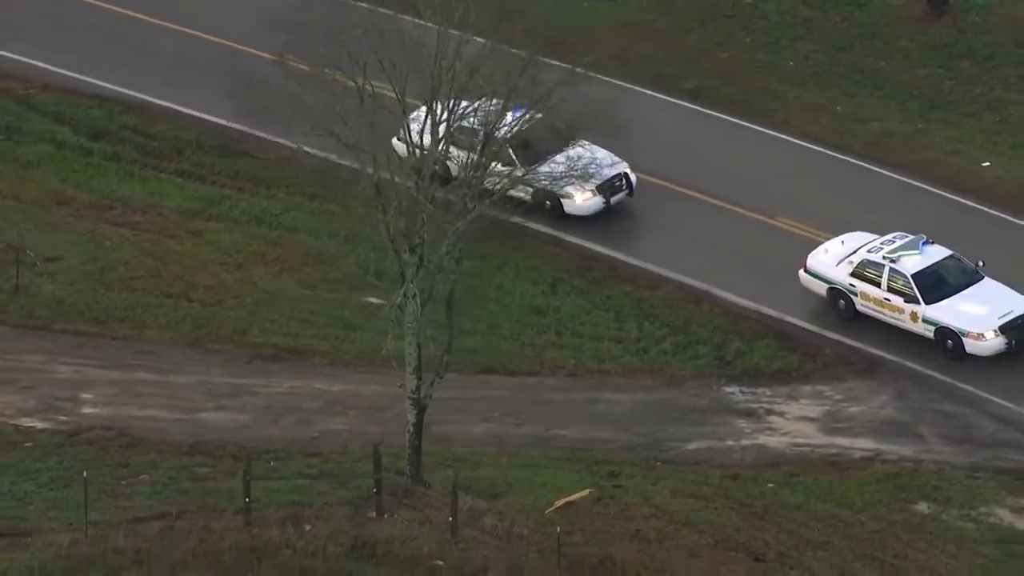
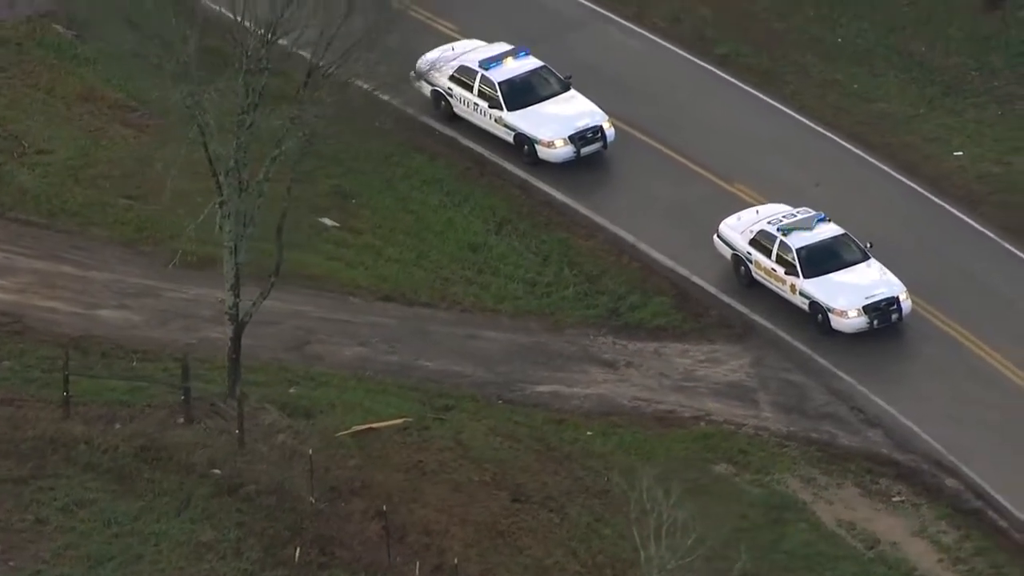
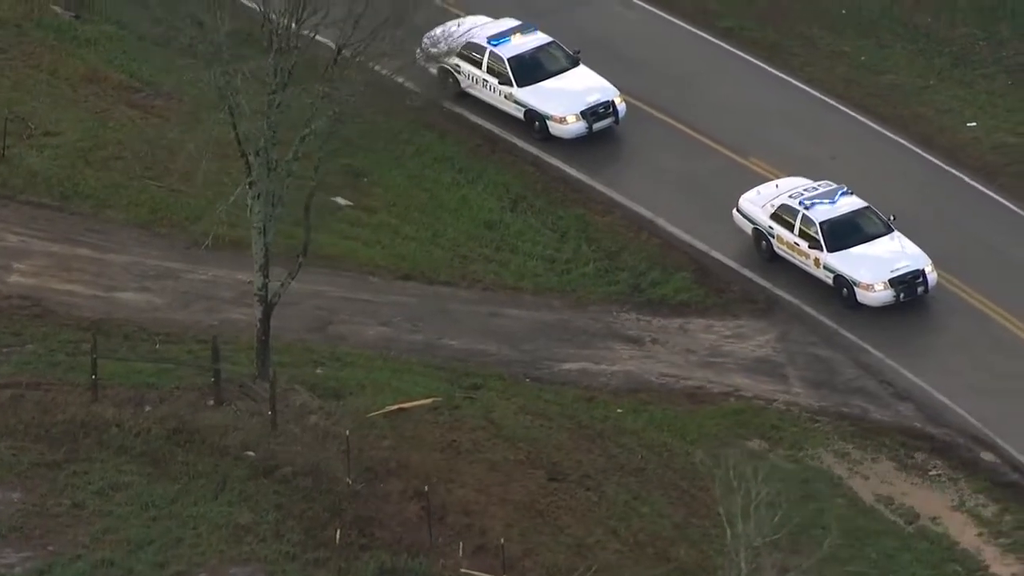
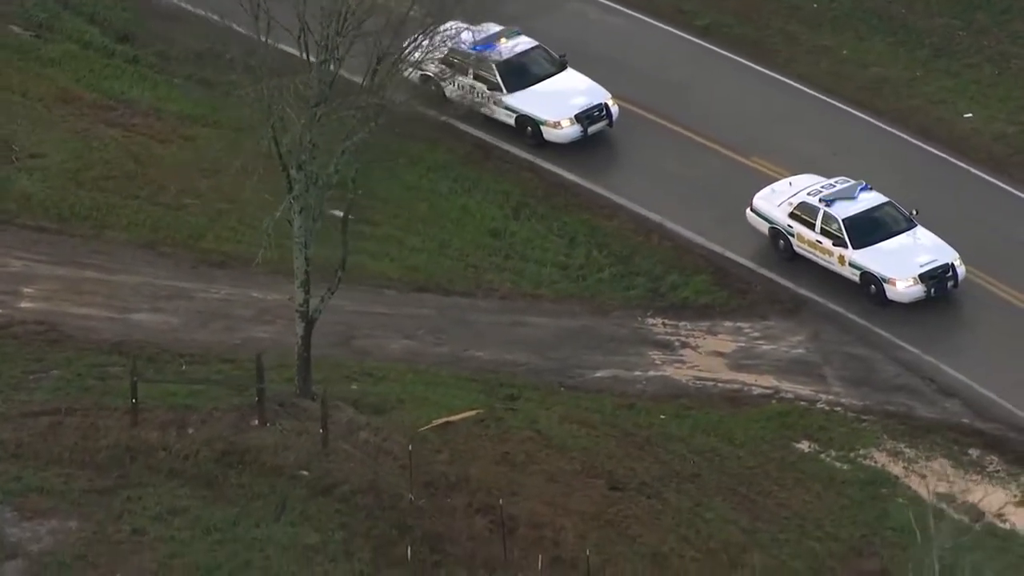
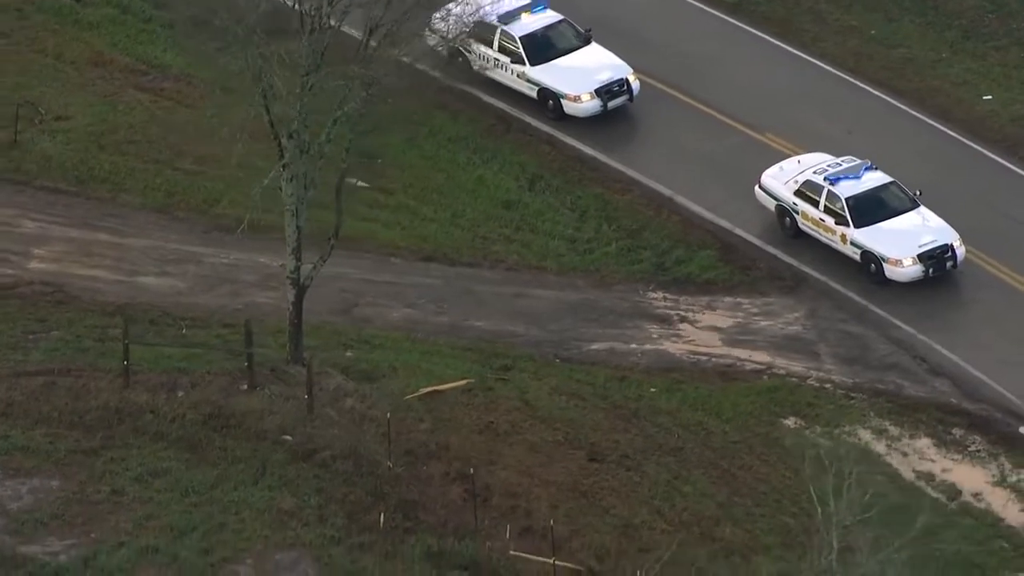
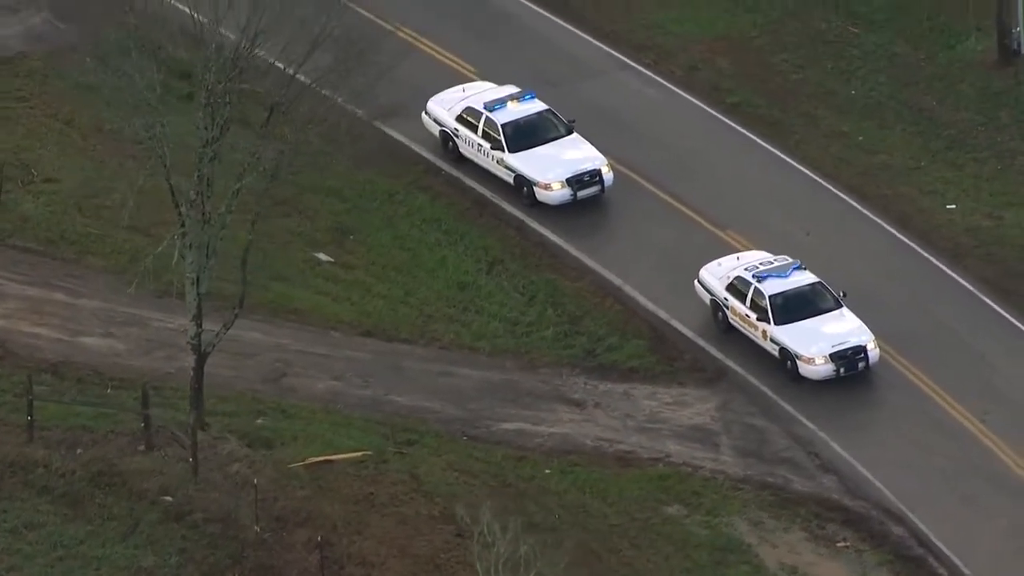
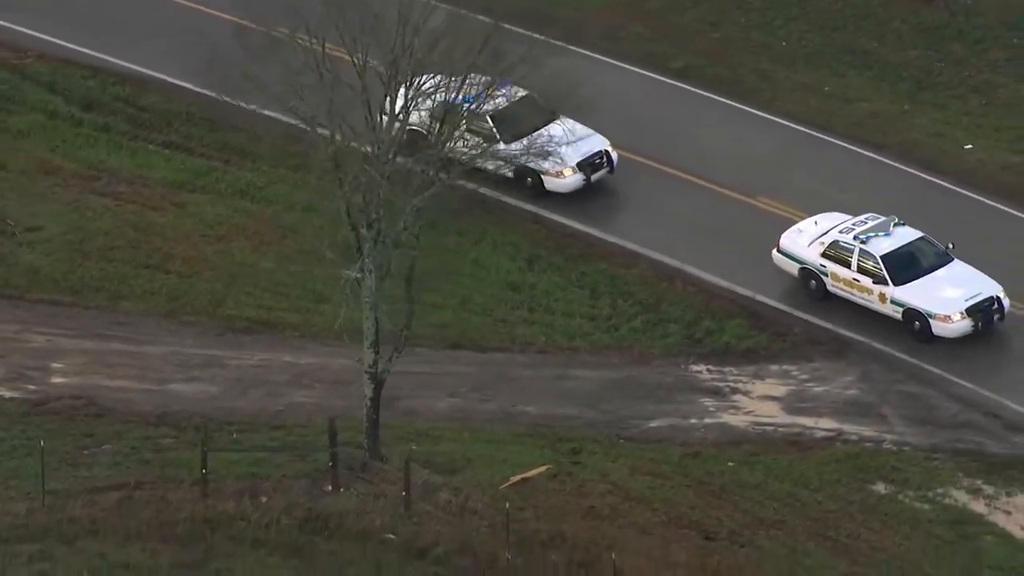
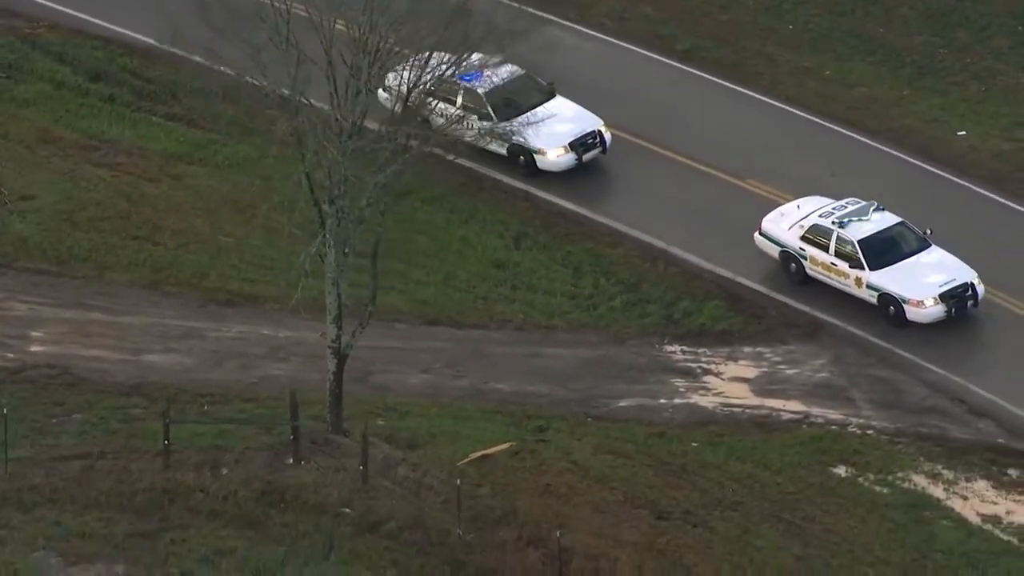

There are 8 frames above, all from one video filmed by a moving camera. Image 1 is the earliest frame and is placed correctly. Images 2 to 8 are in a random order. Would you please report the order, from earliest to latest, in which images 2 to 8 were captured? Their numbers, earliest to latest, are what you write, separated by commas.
7, 8, 4, 5, 3, 2, 6
